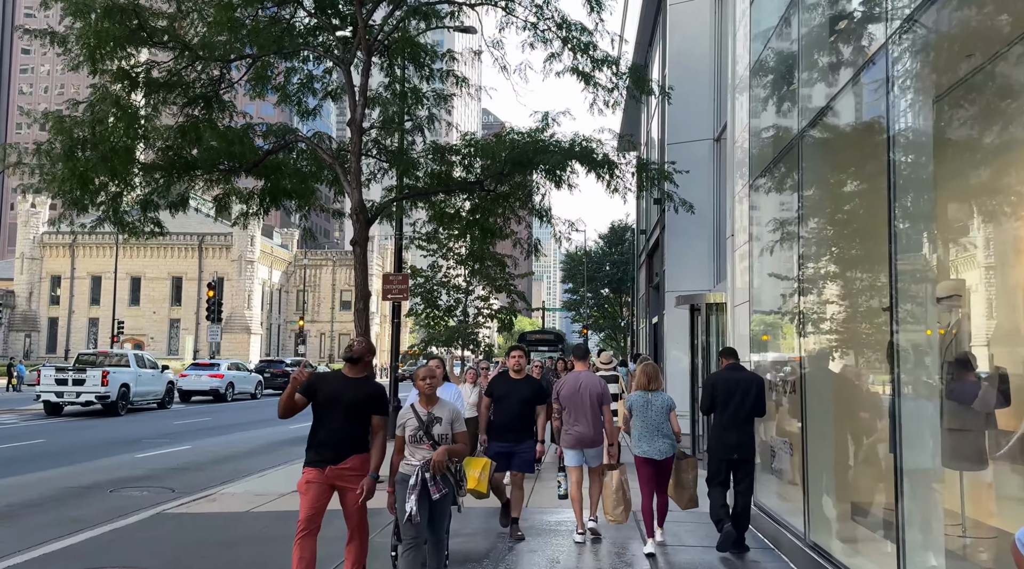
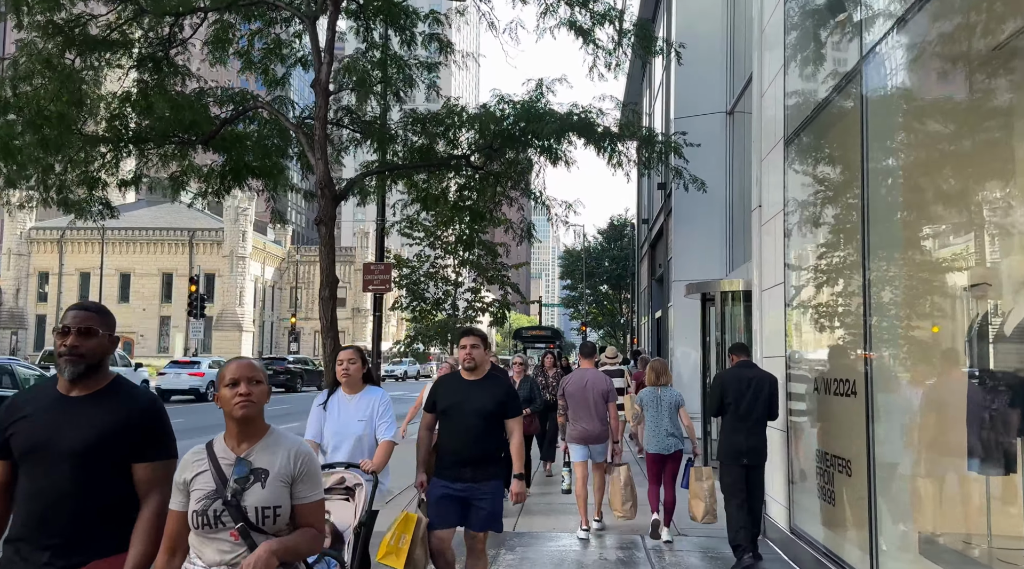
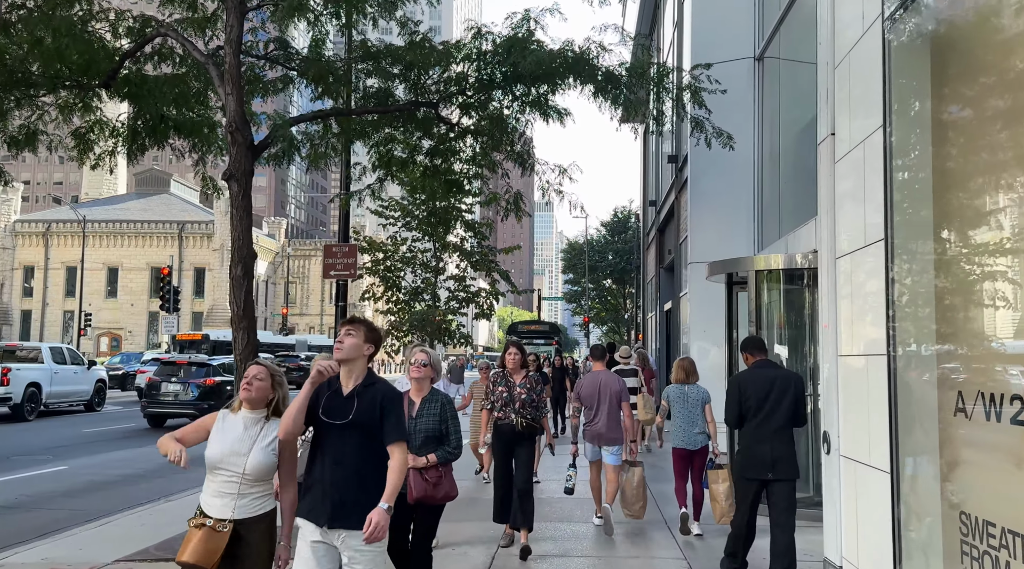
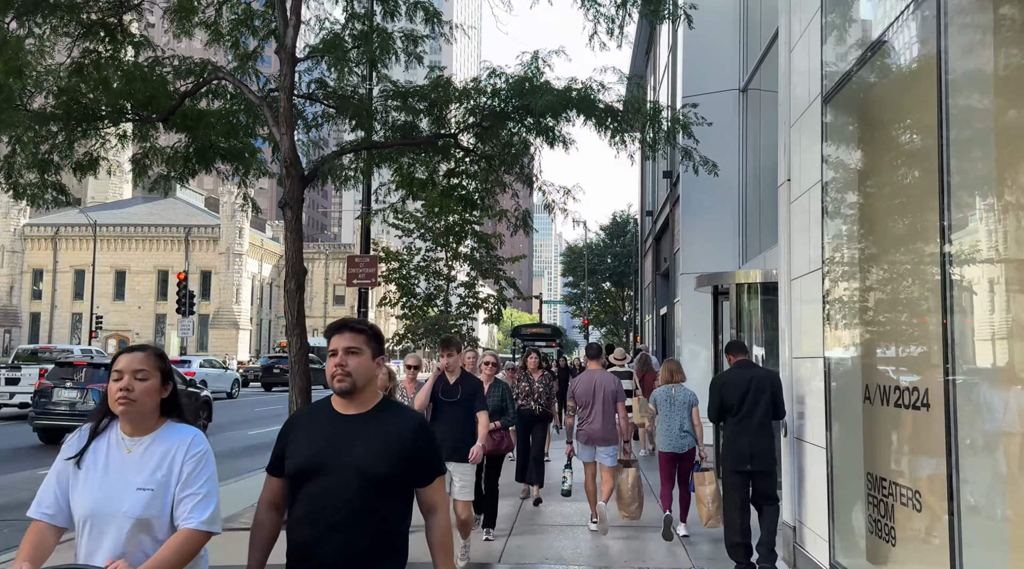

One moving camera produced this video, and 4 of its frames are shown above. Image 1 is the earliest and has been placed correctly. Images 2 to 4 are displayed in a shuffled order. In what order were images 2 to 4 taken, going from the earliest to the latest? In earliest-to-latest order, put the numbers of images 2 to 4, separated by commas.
2, 4, 3
